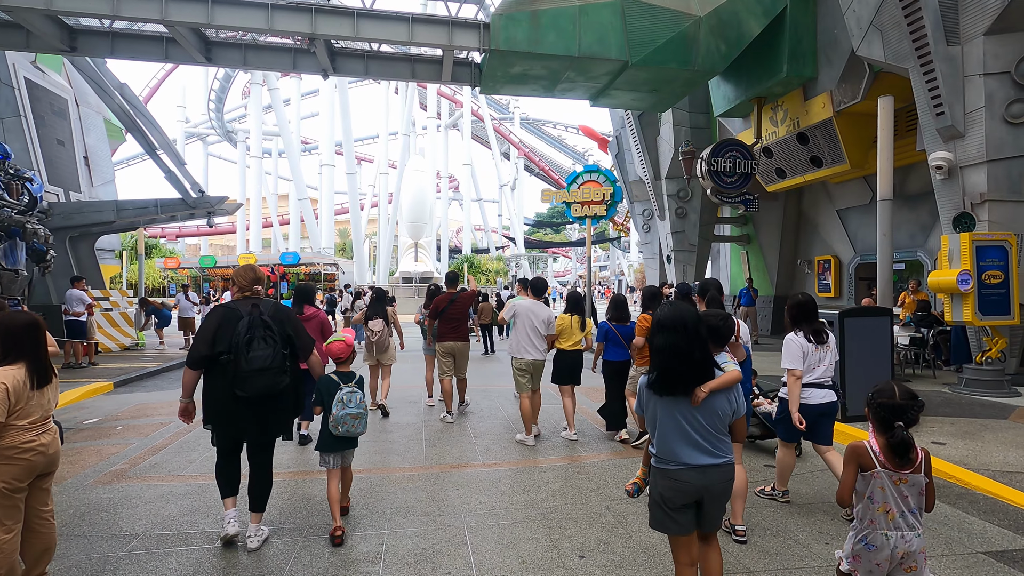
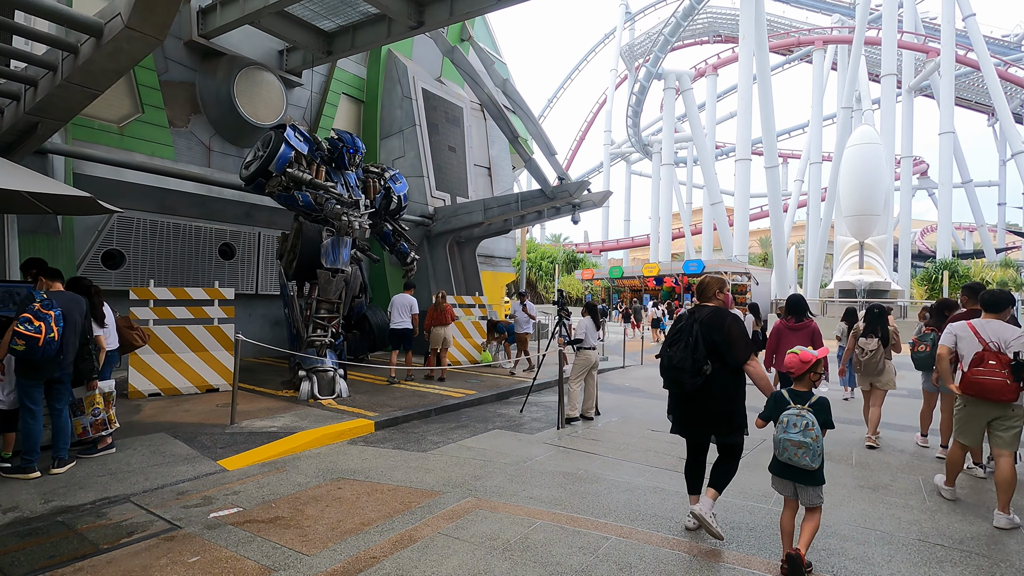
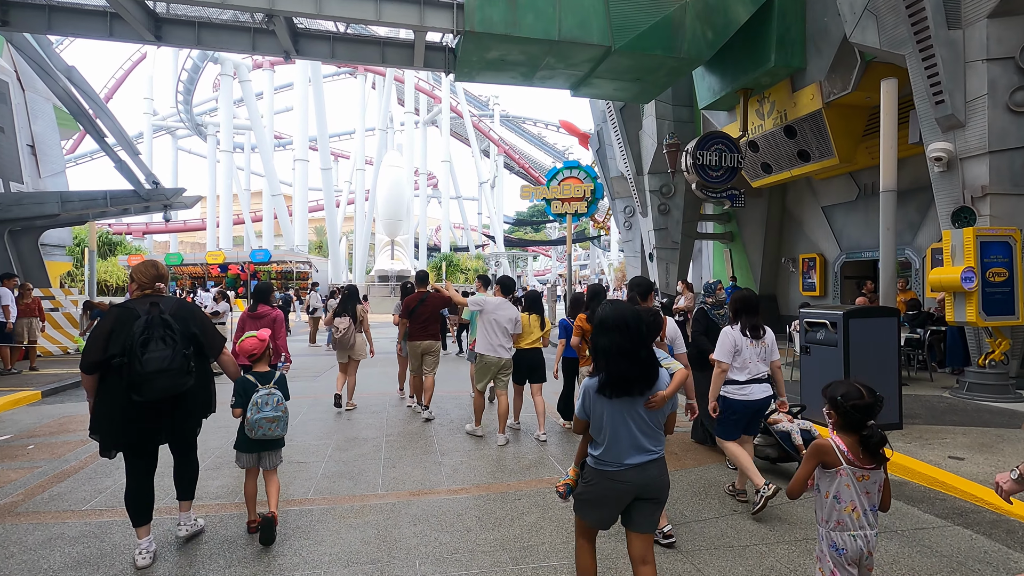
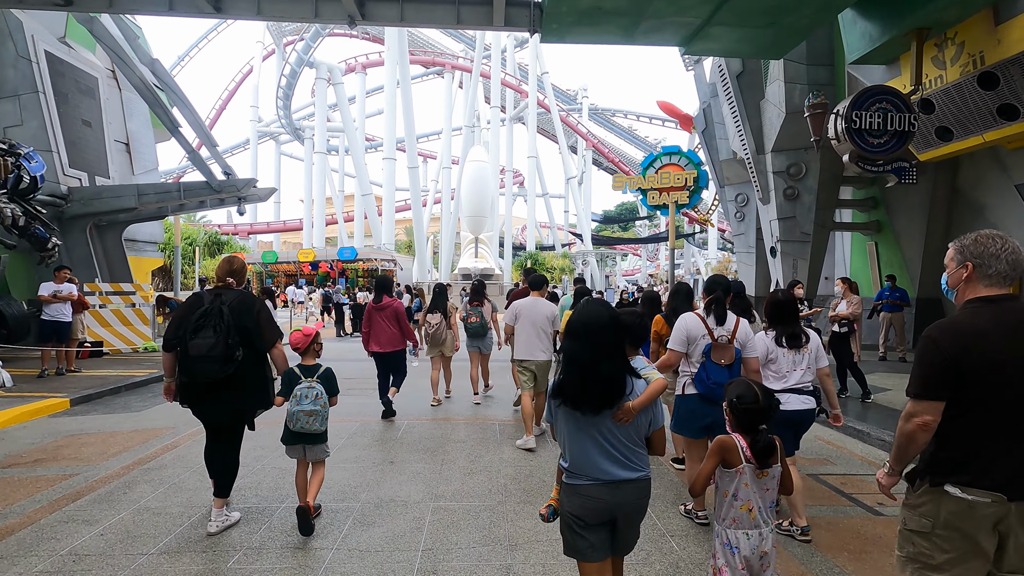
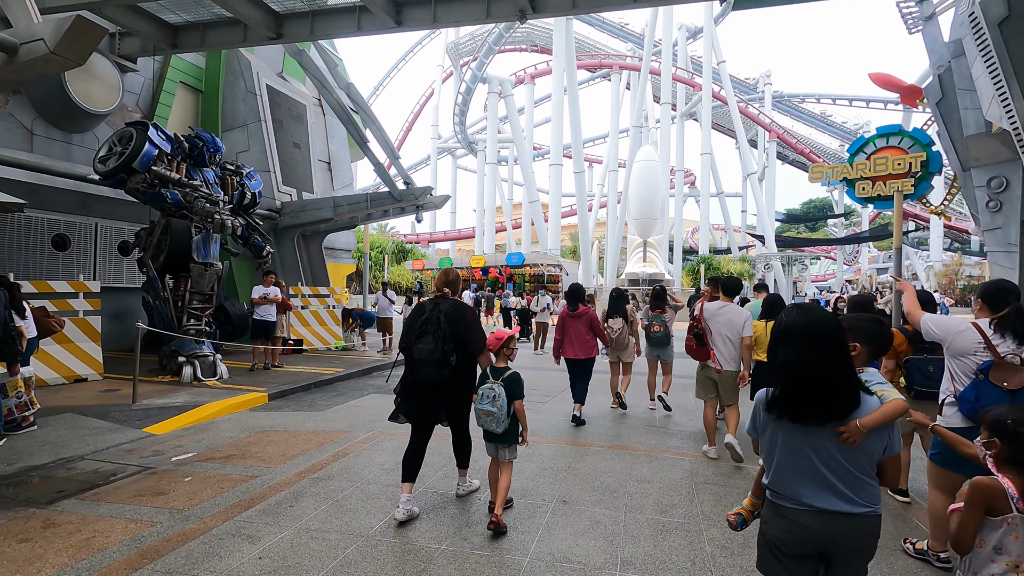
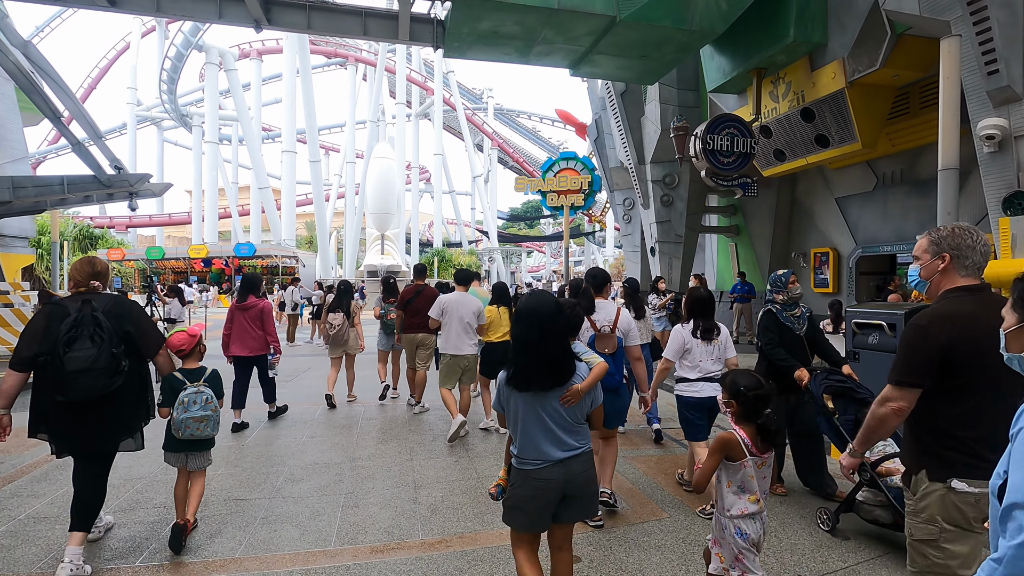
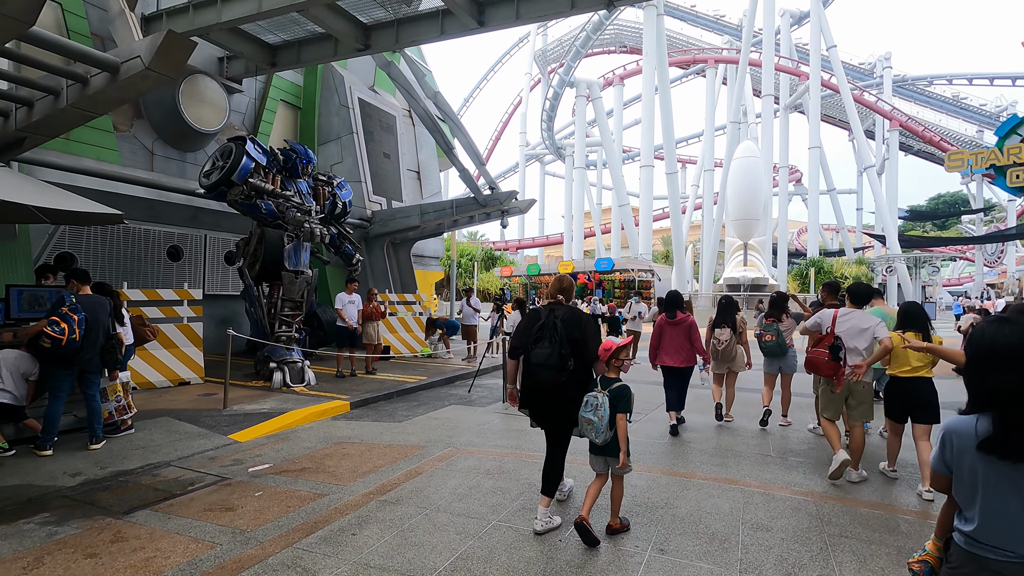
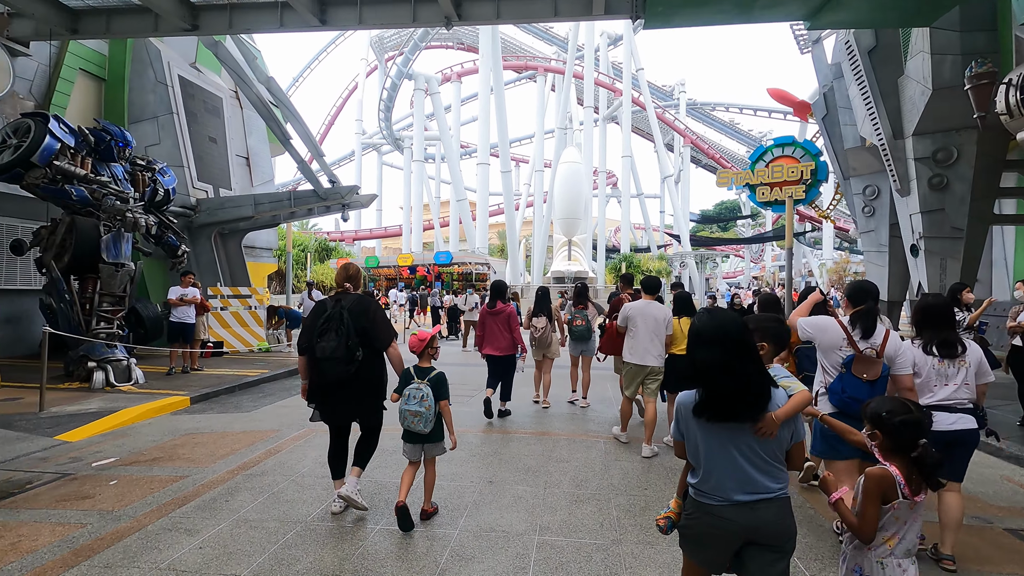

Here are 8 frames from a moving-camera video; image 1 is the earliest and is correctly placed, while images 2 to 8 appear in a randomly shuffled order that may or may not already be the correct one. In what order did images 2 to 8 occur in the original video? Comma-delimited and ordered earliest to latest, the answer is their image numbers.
3, 6, 4, 8, 5, 7, 2
